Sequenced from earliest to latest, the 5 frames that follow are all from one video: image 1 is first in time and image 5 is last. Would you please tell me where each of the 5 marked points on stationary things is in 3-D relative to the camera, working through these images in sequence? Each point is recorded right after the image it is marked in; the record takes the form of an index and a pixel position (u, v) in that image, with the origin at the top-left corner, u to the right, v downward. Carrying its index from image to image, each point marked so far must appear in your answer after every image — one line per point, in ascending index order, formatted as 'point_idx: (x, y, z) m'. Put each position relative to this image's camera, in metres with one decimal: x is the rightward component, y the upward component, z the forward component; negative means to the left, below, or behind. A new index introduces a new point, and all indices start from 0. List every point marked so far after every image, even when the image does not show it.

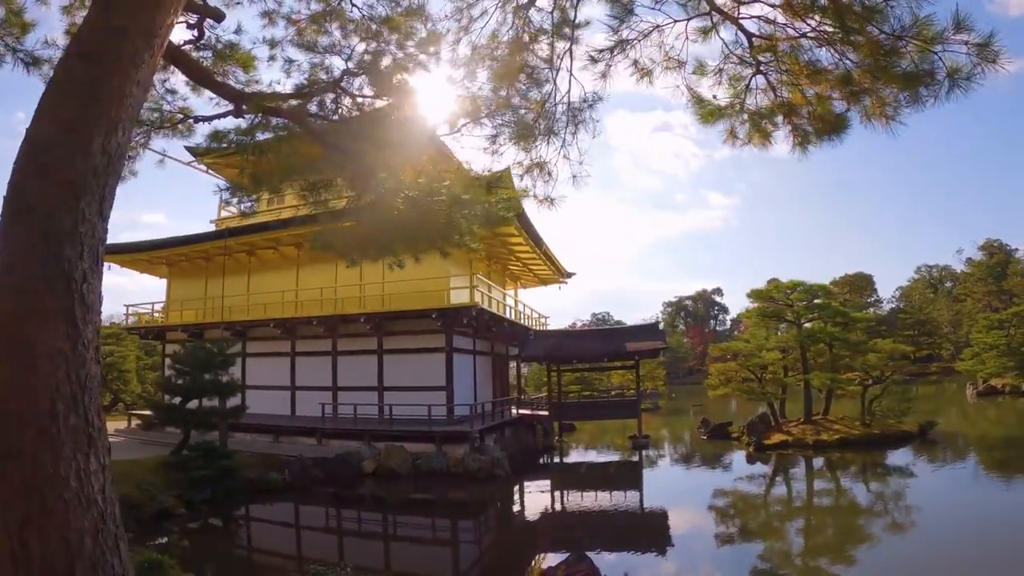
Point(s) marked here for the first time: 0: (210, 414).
0: (-5.0, -2.0, +9.7) m
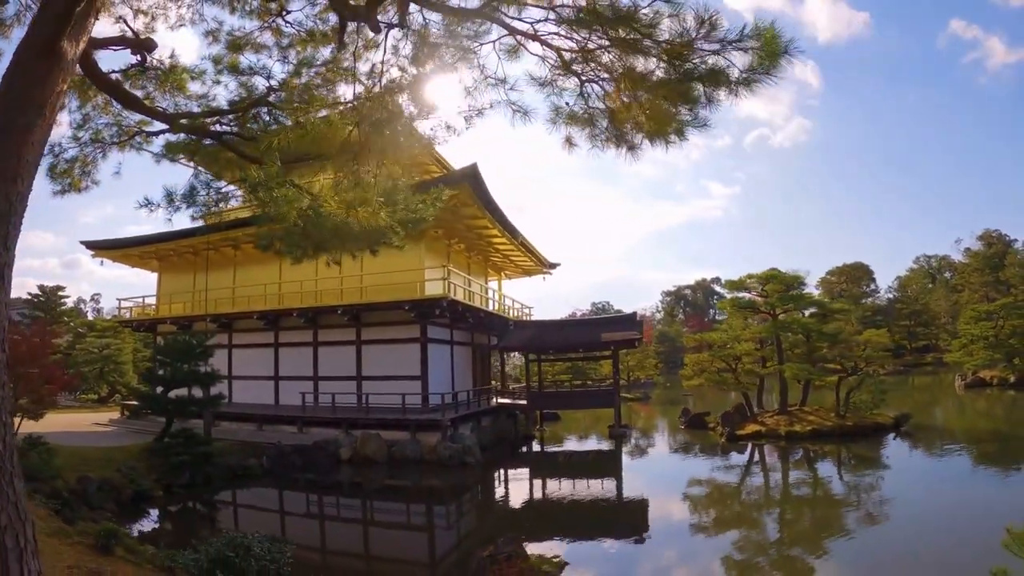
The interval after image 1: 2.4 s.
0: (-5.5, -1.9, +10.1) m
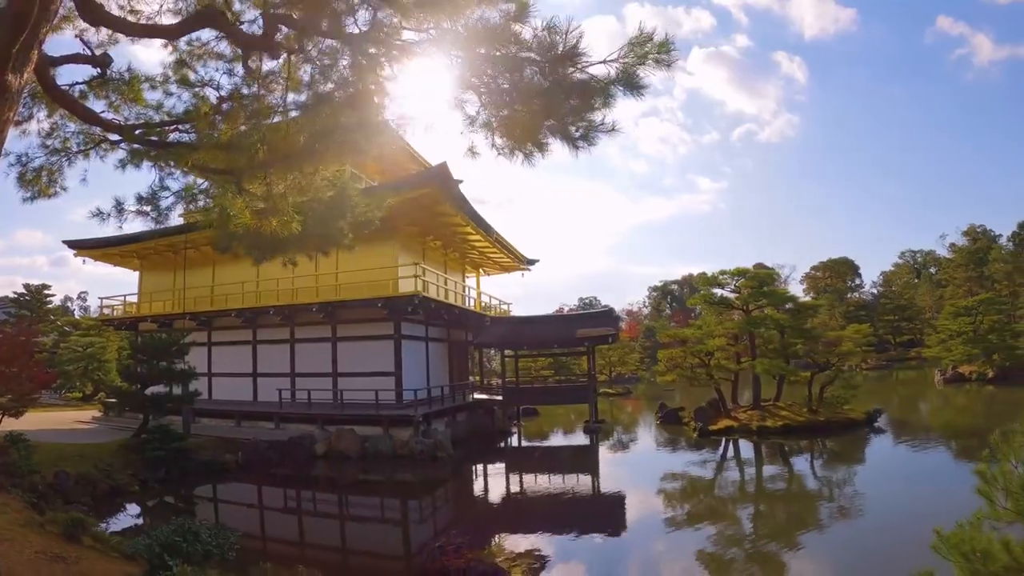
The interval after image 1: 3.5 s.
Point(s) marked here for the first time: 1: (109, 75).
0: (-5.9, -1.9, +10.3) m
1: (-4.5, +2.3, +6.7) m
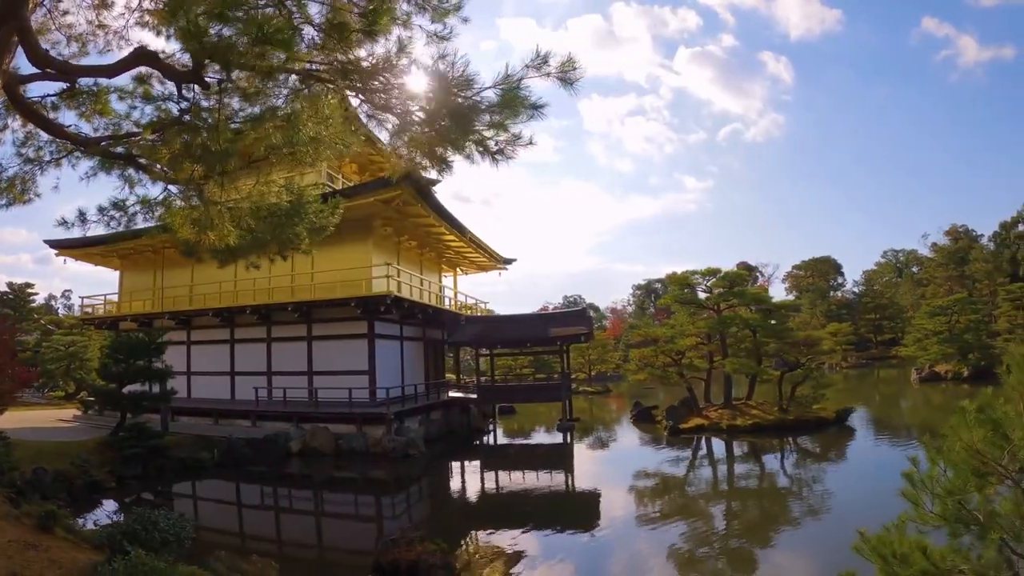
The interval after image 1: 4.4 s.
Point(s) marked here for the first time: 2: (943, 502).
0: (-6.4, -1.9, +10.5) m
1: (-5.0, +2.3, +6.8) m
2: (+3.3, -1.7, +4.6) m
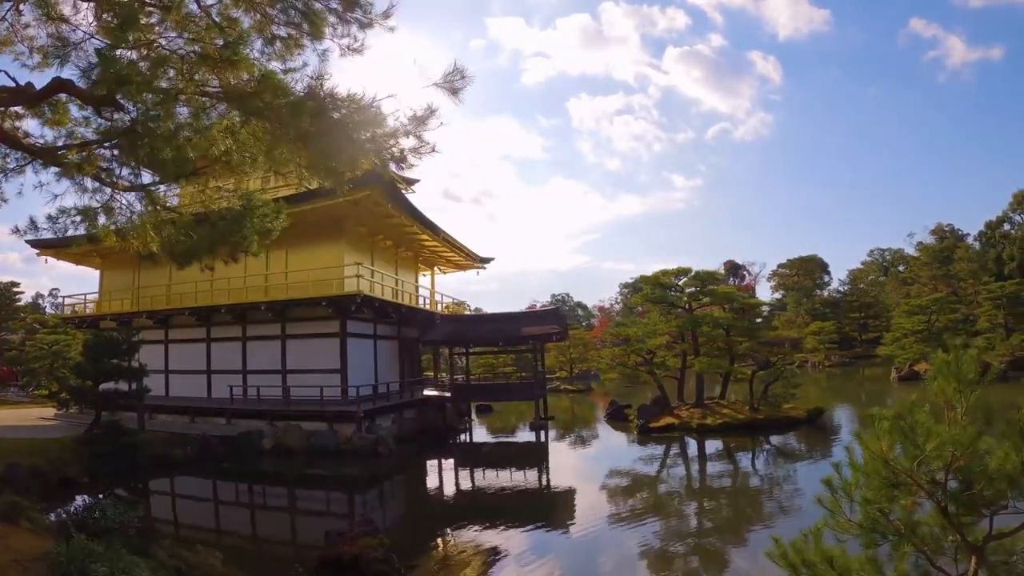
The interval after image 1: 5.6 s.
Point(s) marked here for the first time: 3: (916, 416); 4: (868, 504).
0: (-6.9, -1.9, +10.6) m
1: (-5.5, +2.3, +7.0) m
2: (+2.7, -1.7, +4.7) m
3: (+3.0, -0.9, +4.5) m
4: (+2.8, -1.6, +4.7) m
